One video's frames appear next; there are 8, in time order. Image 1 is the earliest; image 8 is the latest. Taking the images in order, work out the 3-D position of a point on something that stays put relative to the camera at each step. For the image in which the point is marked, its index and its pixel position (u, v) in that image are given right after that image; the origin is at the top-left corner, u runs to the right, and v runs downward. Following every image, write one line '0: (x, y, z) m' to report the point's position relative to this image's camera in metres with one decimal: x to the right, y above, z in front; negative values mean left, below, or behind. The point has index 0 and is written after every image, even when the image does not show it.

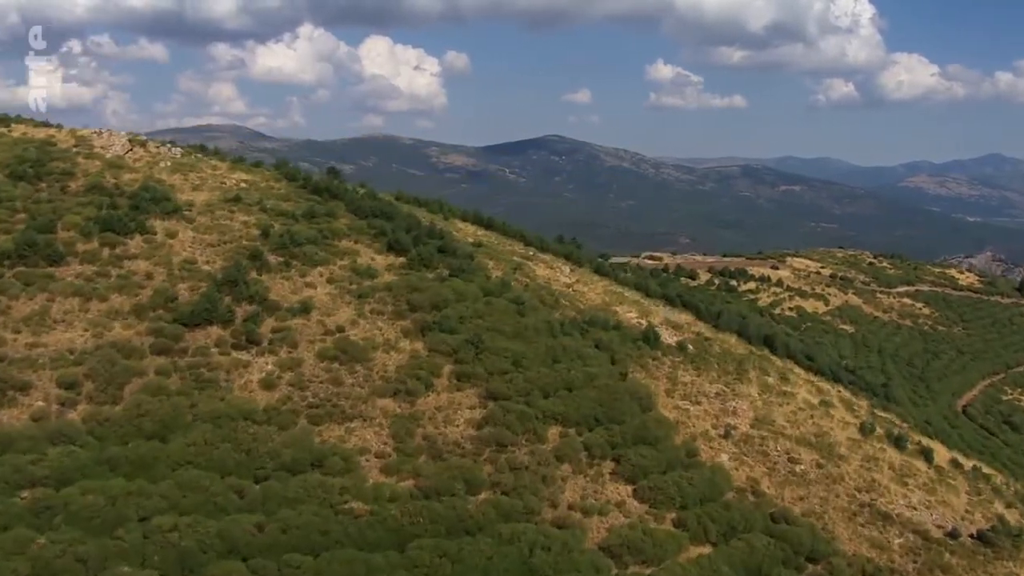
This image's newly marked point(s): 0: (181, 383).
0: (-5.4, -1.6, +19.9) m
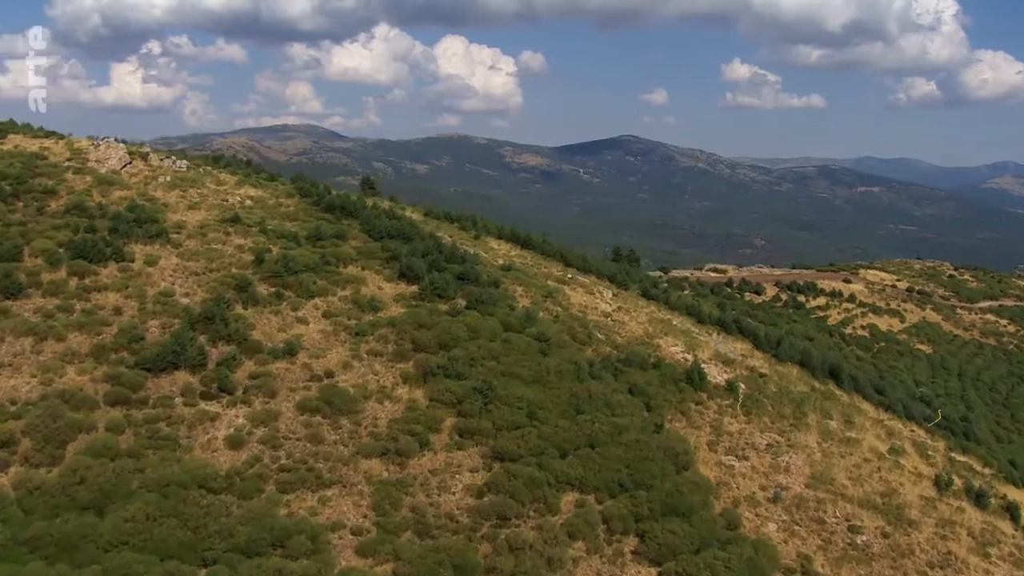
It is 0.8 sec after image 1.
0: (-5.4, -2.2, +17.2) m
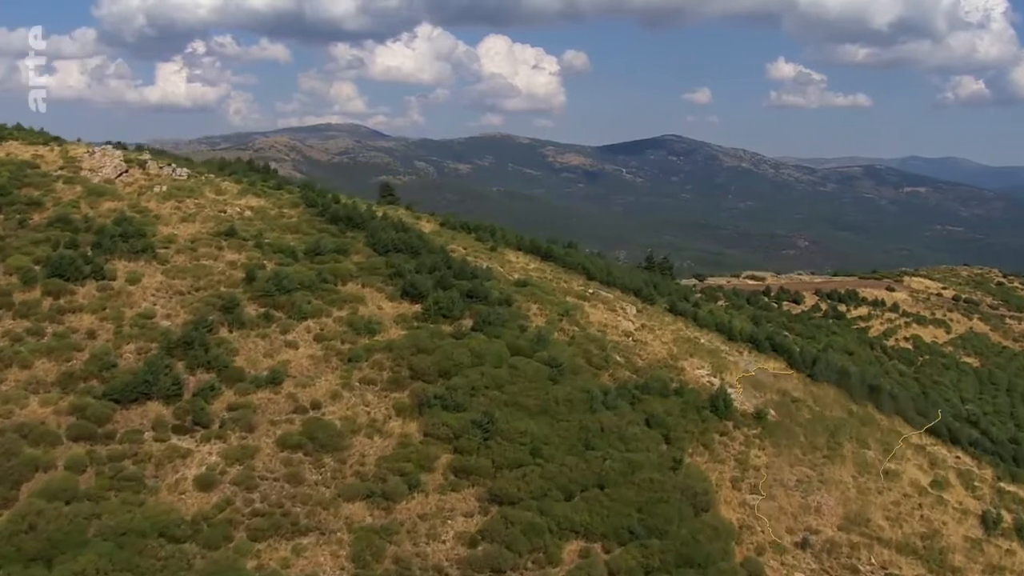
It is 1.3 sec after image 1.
0: (-5.4, -2.5, +15.7) m
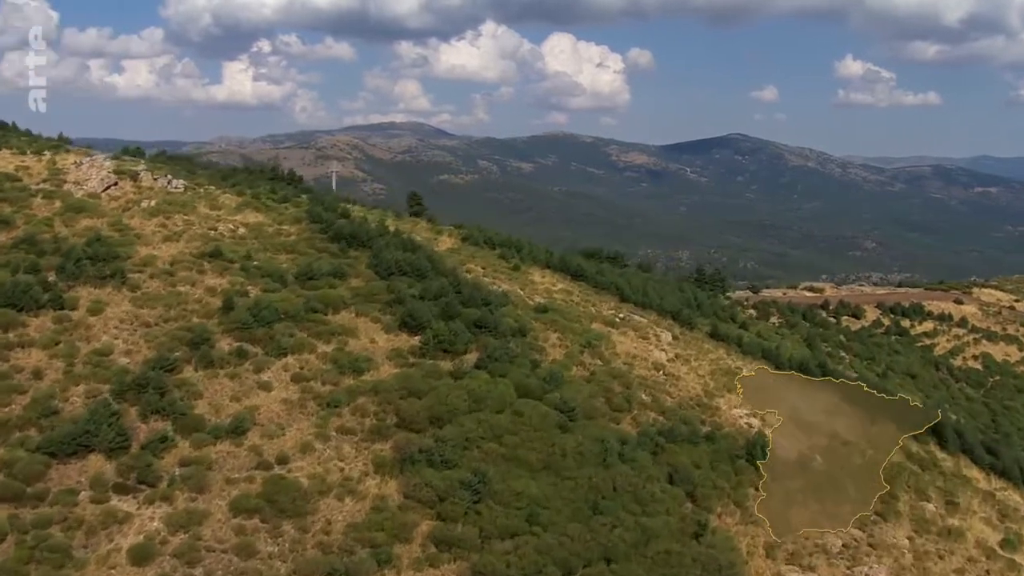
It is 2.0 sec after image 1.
0: (-5.6, -3.0, +13.6) m
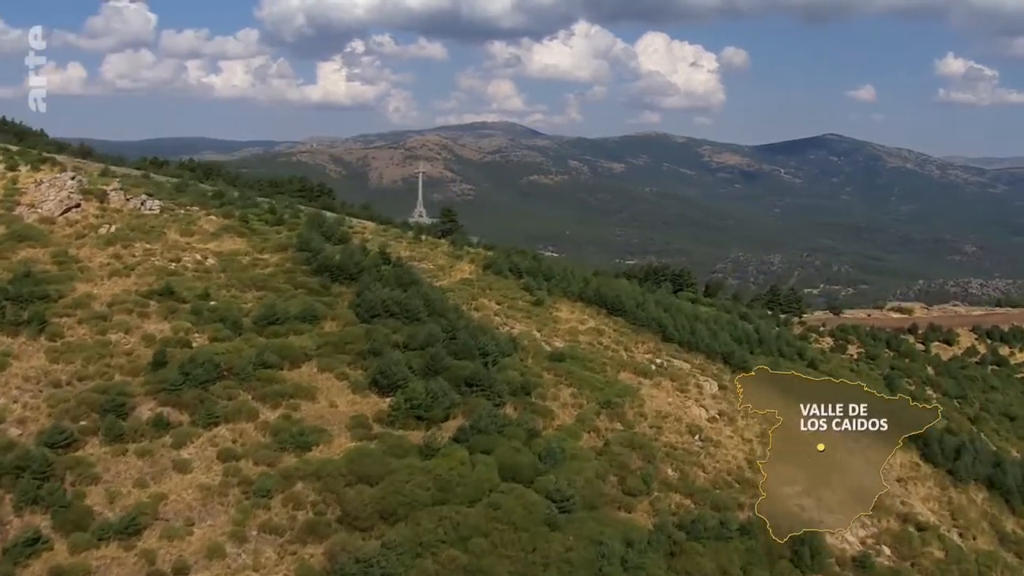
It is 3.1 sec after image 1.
0: (-6.2, -3.7, +10.5) m
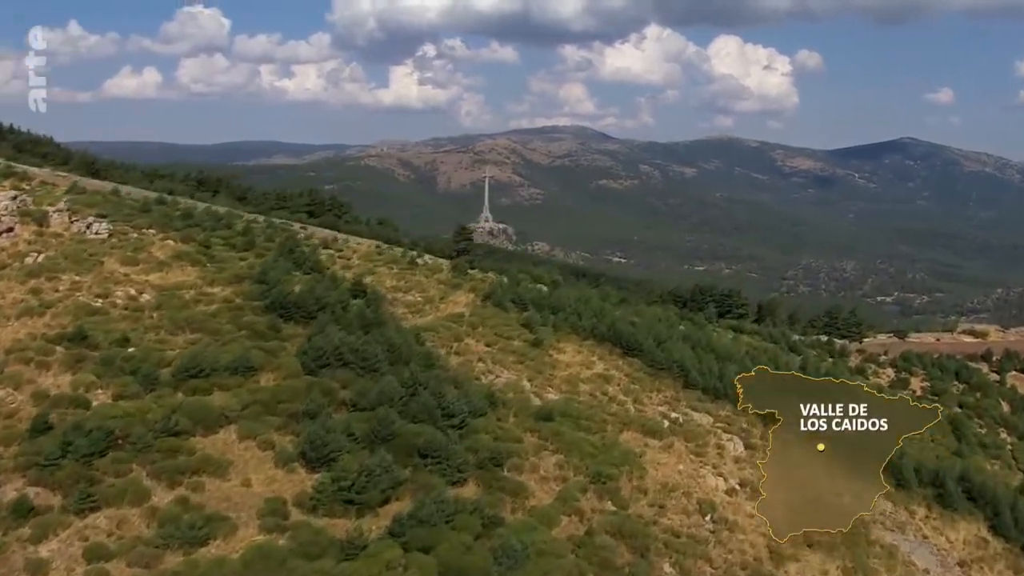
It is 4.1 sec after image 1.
0: (-7.0, -4.2, +7.8) m
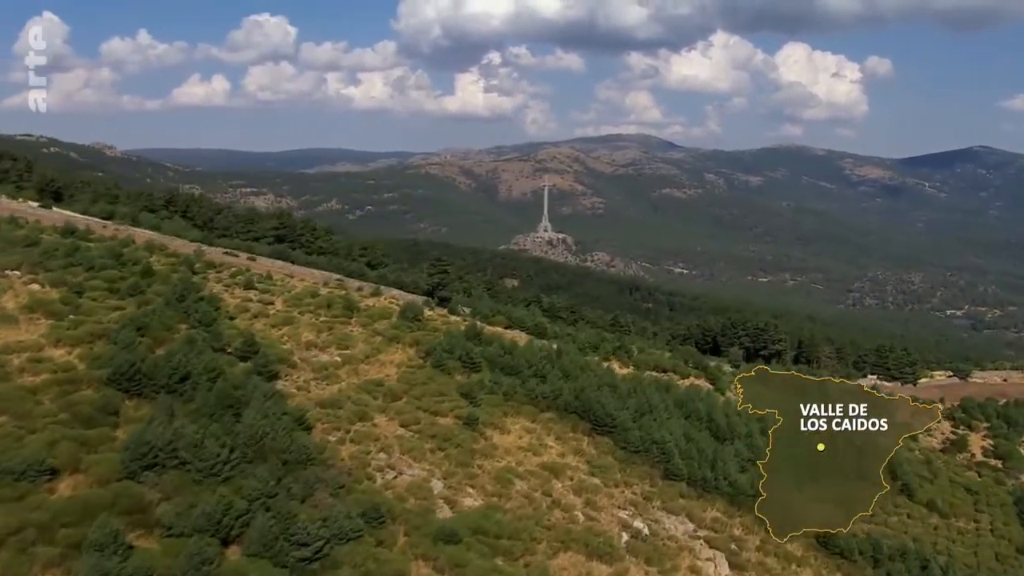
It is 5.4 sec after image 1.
0: (-8.5, -4.8, +4.1) m
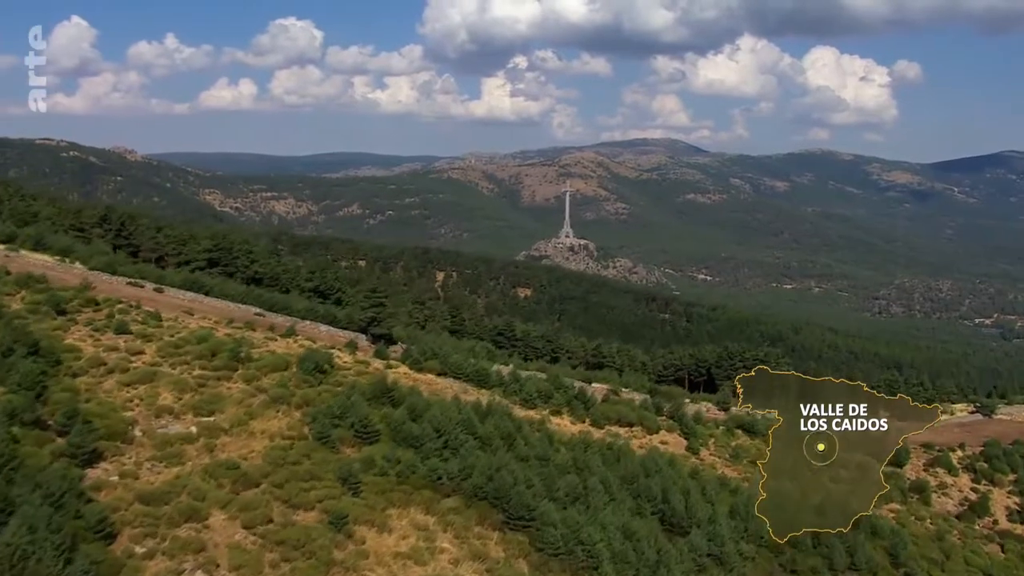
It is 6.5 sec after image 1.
0: (-10.0, -5.3, +1.1) m
